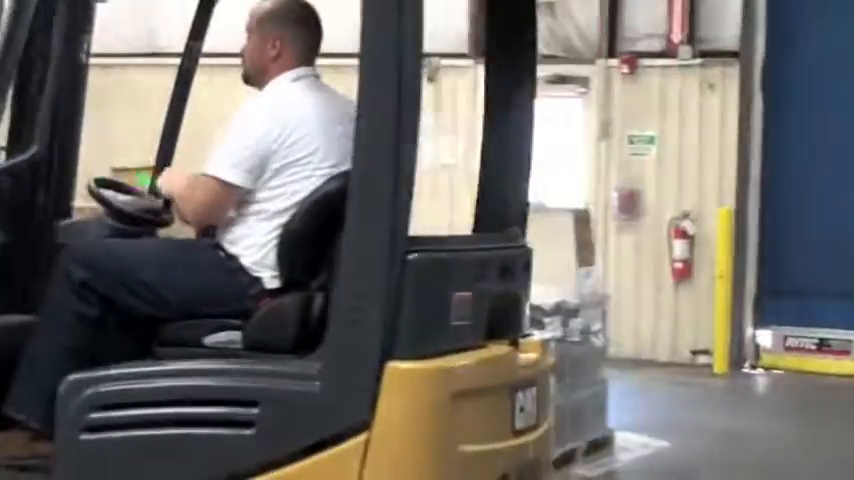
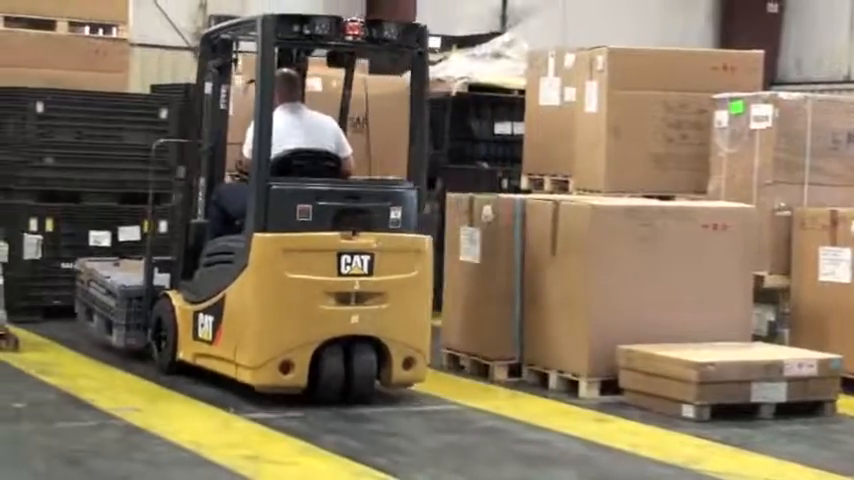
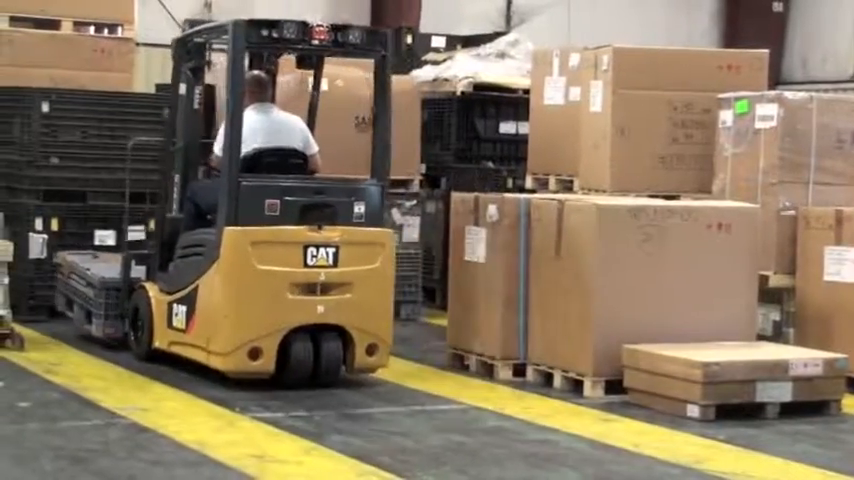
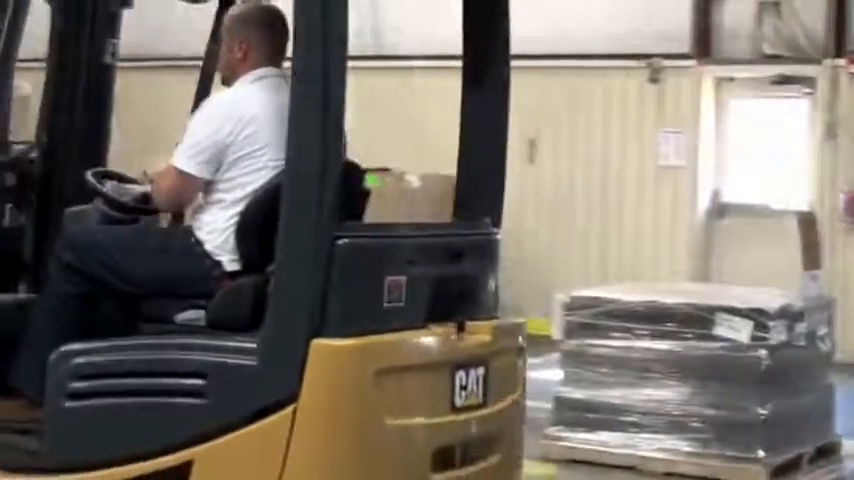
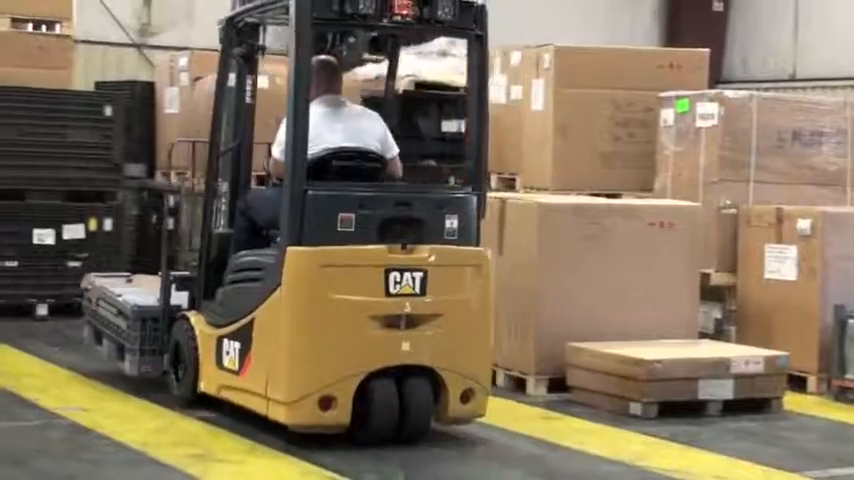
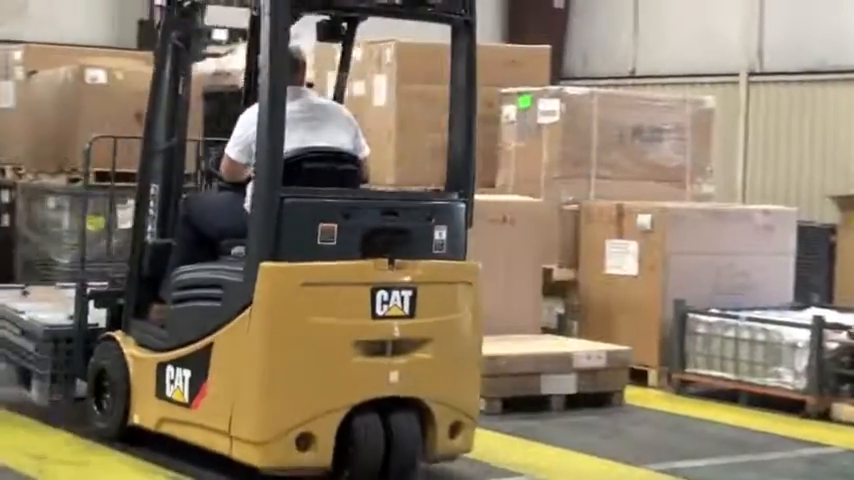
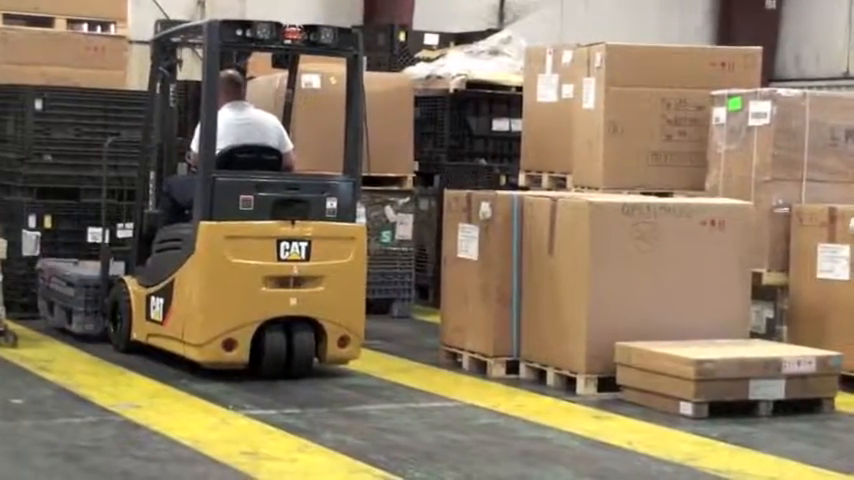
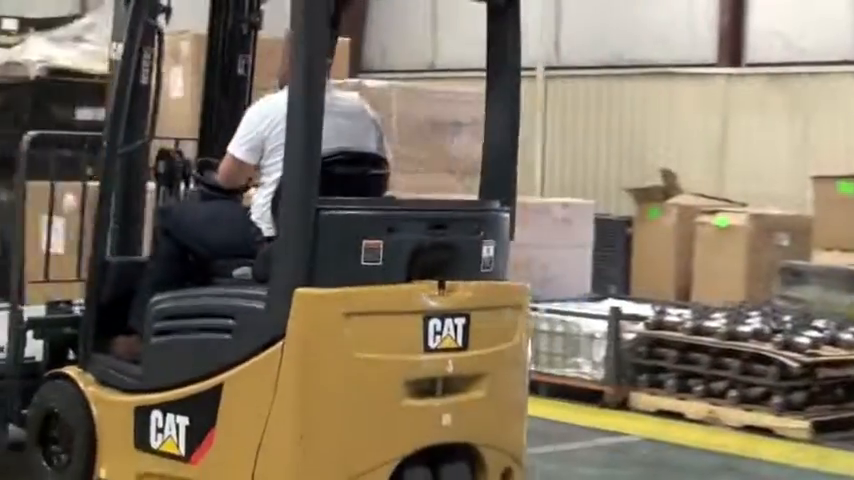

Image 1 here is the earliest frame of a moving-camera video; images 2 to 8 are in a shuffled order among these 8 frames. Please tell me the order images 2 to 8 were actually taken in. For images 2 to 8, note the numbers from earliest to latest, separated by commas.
4, 8, 6, 5, 2, 3, 7
